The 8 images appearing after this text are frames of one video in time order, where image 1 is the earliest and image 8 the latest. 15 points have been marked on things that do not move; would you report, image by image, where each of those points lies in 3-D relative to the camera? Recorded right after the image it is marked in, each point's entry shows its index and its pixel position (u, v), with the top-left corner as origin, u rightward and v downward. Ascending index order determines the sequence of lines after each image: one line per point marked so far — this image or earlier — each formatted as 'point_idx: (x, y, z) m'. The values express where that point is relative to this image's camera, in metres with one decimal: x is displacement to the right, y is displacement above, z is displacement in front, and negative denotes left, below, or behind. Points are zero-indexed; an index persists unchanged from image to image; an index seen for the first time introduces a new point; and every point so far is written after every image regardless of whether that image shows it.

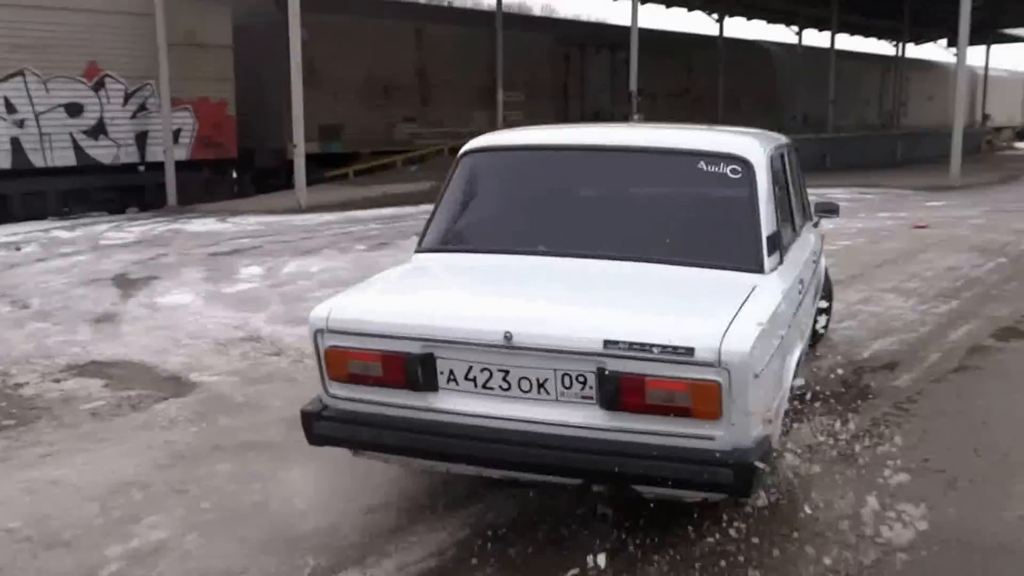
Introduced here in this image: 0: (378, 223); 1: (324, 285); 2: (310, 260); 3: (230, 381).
0: (-1.5, +0.8, +9.6) m
1: (-1.6, +0.1, +7.1) m
2: (-1.9, +0.3, +7.8) m
3: (-1.7, -0.5, +5.3) m
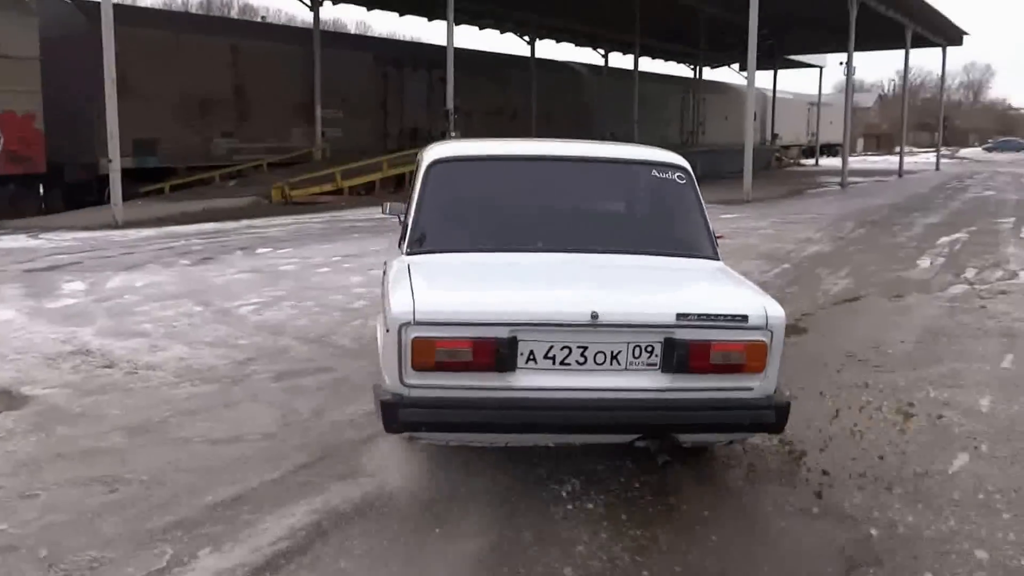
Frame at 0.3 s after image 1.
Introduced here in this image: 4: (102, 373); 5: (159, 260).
0: (-3.4, +0.5, +9.3) m
1: (-2.9, -0.1, +6.8) m
2: (-3.4, +0.1, +7.4) m
3: (-2.6, -0.6, +5.0) m
4: (-2.6, -0.6, +5.3) m
5: (-3.4, +0.2, +8.0) m
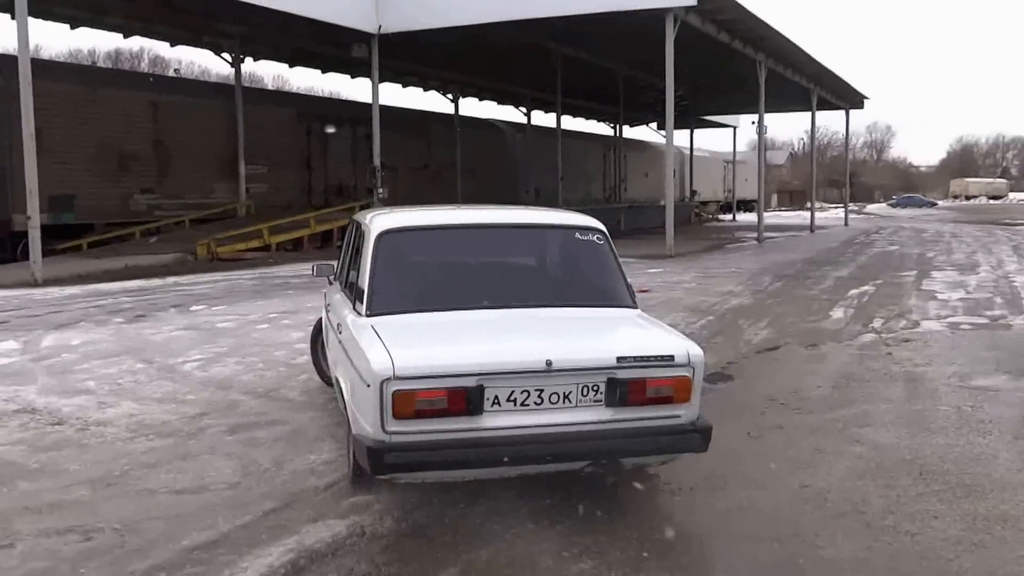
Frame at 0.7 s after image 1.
0: (-4.2, -0.1, +9.1) m
1: (-3.4, -0.6, +6.7) m
2: (-3.9, -0.4, +7.3) m
3: (-2.9, -1.0, +4.9) m
4: (-2.9, -0.9, +5.2) m
5: (-4.0, -0.3, +7.9) m
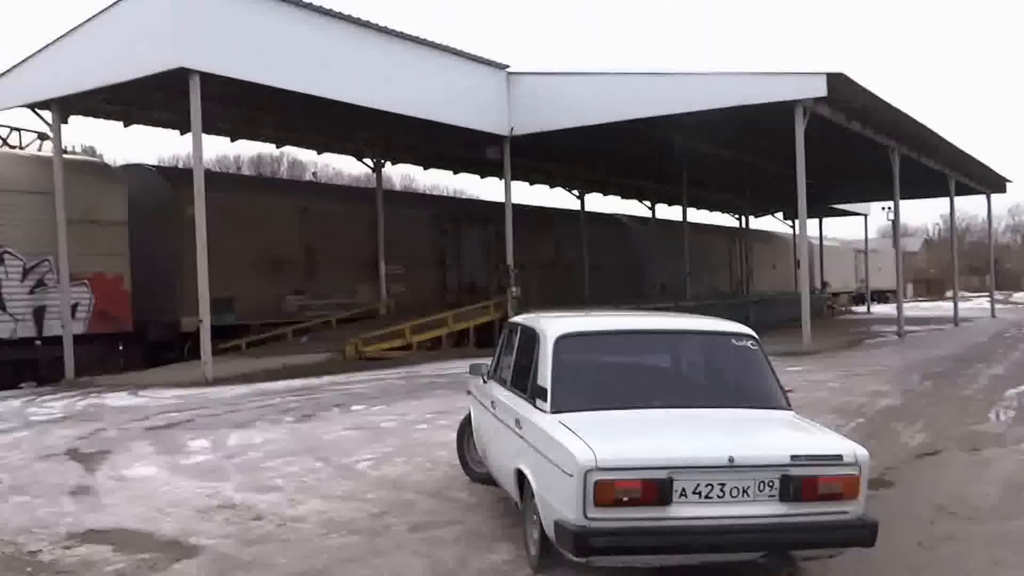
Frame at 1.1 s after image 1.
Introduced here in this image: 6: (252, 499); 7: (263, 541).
0: (-2.6, -1.3, +9.9) m
1: (-2.1, -1.5, +7.3) m
2: (-2.5, -1.4, +8.0) m
3: (-1.9, -1.7, +5.4) m
4: (-1.8, -1.7, +5.7) m
5: (-2.5, -1.4, +8.6) m
6: (-2.0, -1.6, +6.2) m
7: (-1.6, -1.7, +5.4) m
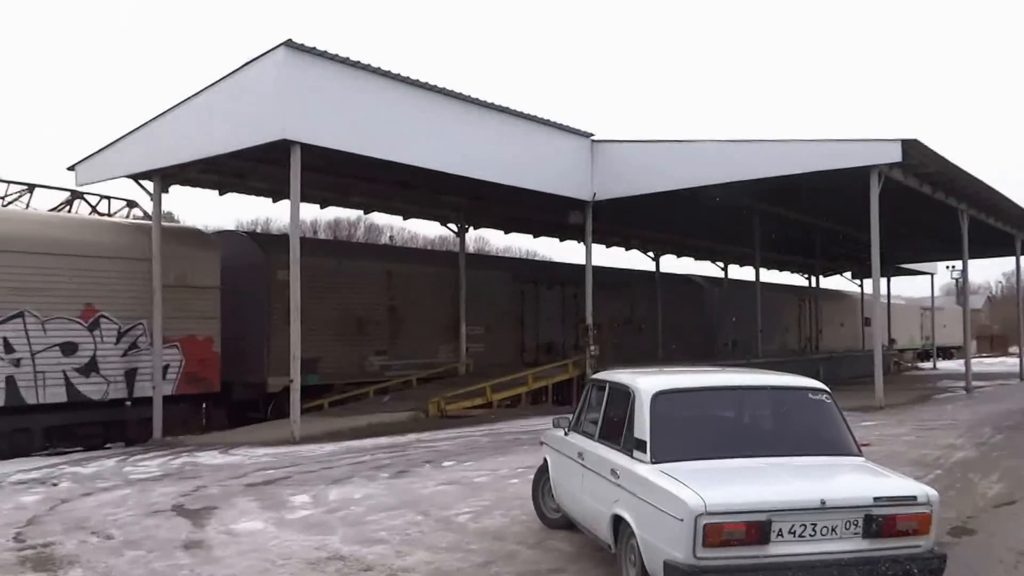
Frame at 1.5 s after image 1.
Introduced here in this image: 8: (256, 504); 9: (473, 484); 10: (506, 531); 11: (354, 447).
0: (-1.6, -2.0, +10.1) m
1: (-1.3, -2.0, +7.5) m
2: (-1.7, -2.0, +8.2) m
3: (-1.1, -2.1, +5.6) m
4: (-1.1, -2.1, +5.9) m
5: (-1.6, -2.0, +8.8) m
6: (-1.2, -2.1, +6.4) m
7: (-0.9, -2.1, +5.6) m
8: (-2.4, -2.0, +7.8) m
9: (-0.4, -2.0, +8.3) m
10: (0.0, -2.0, +6.7) m
11: (-2.0, -2.0, +10.6) m
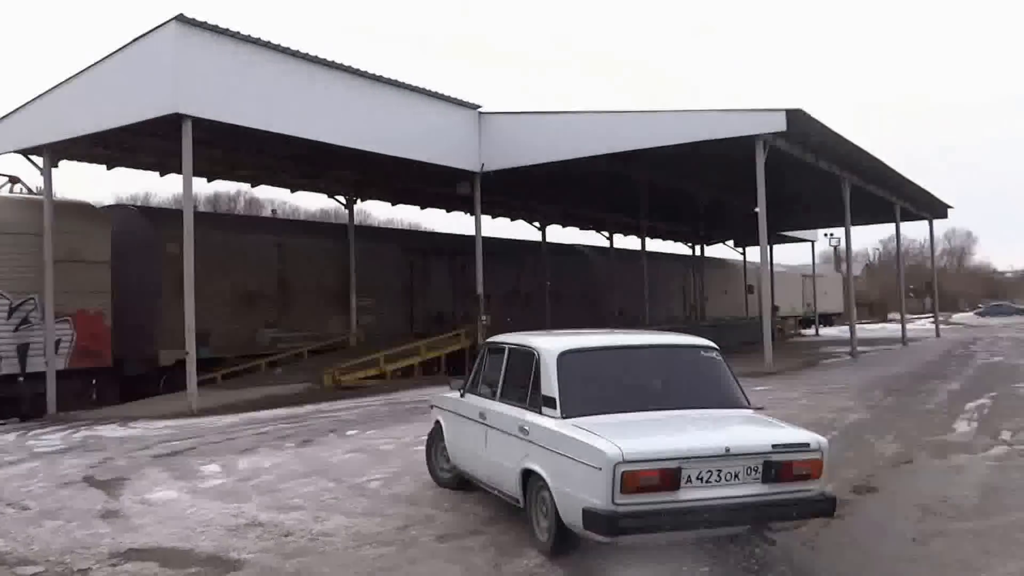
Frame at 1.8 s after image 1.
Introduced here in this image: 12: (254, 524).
0: (-2.8, -1.7, +10.2) m
1: (-2.1, -1.8, +7.7) m
2: (-2.6, -1.7, +8.3) m
3: (-1.7, -1.9, +5.8) m
4: (-1.7, -1.9, +6.2) m
5: (-2.6, -1.7, +8.9) m
6: (-1.9, -1.8, +6.6) m
7: (-1.5, -1.9, +5.8) m
8: (-3.2, -1.8, +7.8) m
9: (-1.3, -1.7, +8.6) m
10: (-0.8, -1.8, +7.1) m
11: (-3.3, -1.7, +10.6) m
12: (-2.0, -1.8, +6.5) m
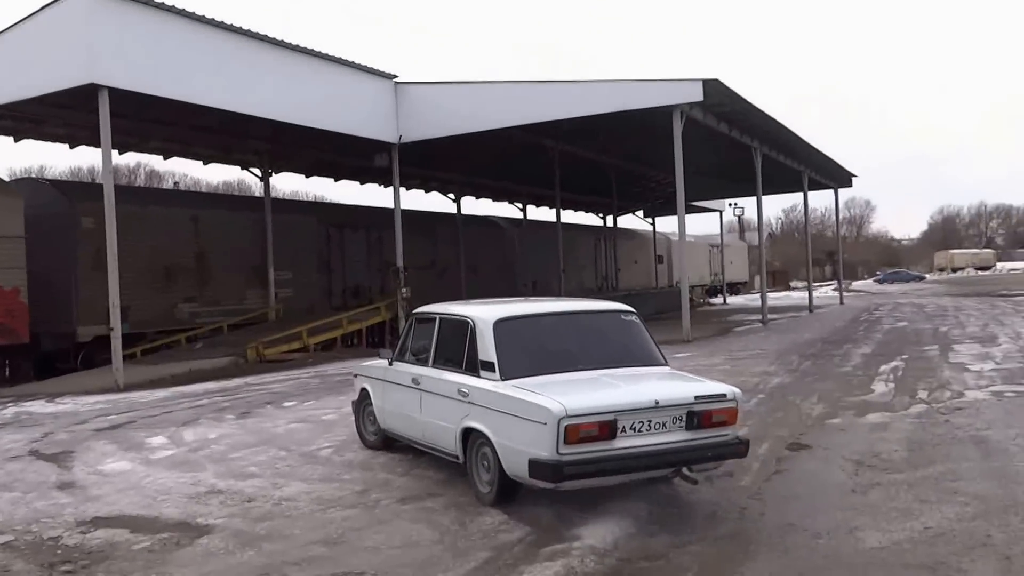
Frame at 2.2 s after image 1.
0: (-3.7, -1.3, +10.4) m
1: (-2.7, -1.5, +8.0) m
2: (-3.3, -1.5, +8.6) m
3: (-2.1, -1.7, +6.2) m
4: (-2.1, -1.7, +6.6) m
5: (-3.4, -1.4, +9.2) m
6: (-2.3, -1.6, +7.0) m
7: (-1.8, -1.7, +6.2) m
8: (-3.8, -1.5, +8.0) m
9: (-2.0, -1.4, +9.0) m
10: (-1.3, -1.5, +7.6) m
11: (-4.2, -1.3, +10.8) m
12: (-2.4, -1.7, +6.8) m
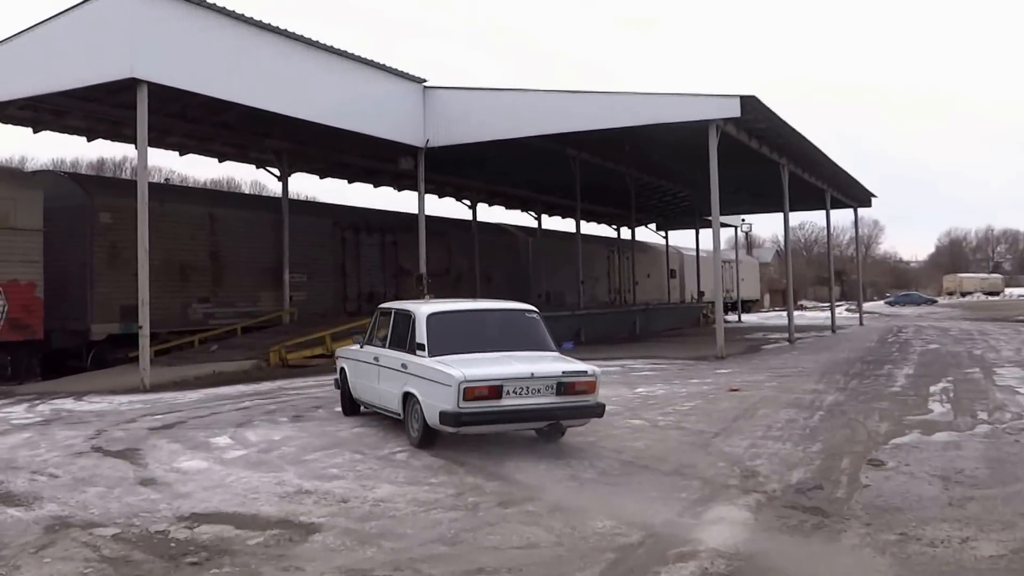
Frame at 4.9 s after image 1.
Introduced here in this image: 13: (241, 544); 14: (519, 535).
0: (-3.1, -1.3, +10.1) m
1: (-2.0, -1.5, +7.7) m
2: (-2.6, -1.4, +8.3) m
3: (-1.2, -1.7, +6.0) m
4: (-1.3, -1.6, +6.3) m
5: (-2.7, -1.4, +8.8) m
6: (-1.6, -1.6, +6.7) m
7: (-1.0, -1.7, +6.0) m
8: (-3.1, -1.5, +7.6) m
9: (-1.4, -1.4, +8.7) m
10: (-0.6, -1.5, +7.4) m
11: (-3.7, -1.3, +10.4) m
12: (-1.7, -1.6, +6.5) m
13: (-1.9, -1.7, +5.5) m
14: (0.0, -1.6, +5.8) m
